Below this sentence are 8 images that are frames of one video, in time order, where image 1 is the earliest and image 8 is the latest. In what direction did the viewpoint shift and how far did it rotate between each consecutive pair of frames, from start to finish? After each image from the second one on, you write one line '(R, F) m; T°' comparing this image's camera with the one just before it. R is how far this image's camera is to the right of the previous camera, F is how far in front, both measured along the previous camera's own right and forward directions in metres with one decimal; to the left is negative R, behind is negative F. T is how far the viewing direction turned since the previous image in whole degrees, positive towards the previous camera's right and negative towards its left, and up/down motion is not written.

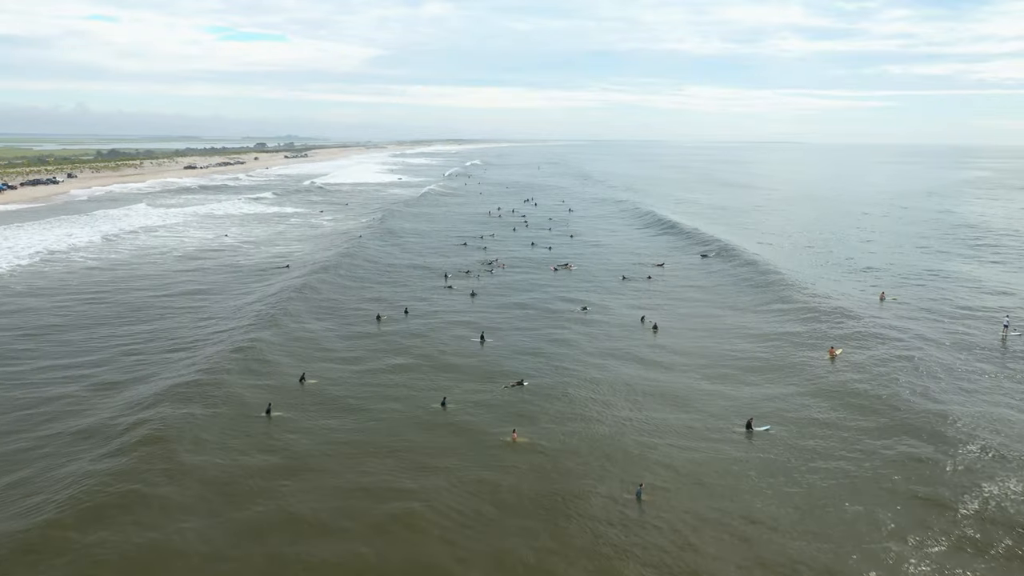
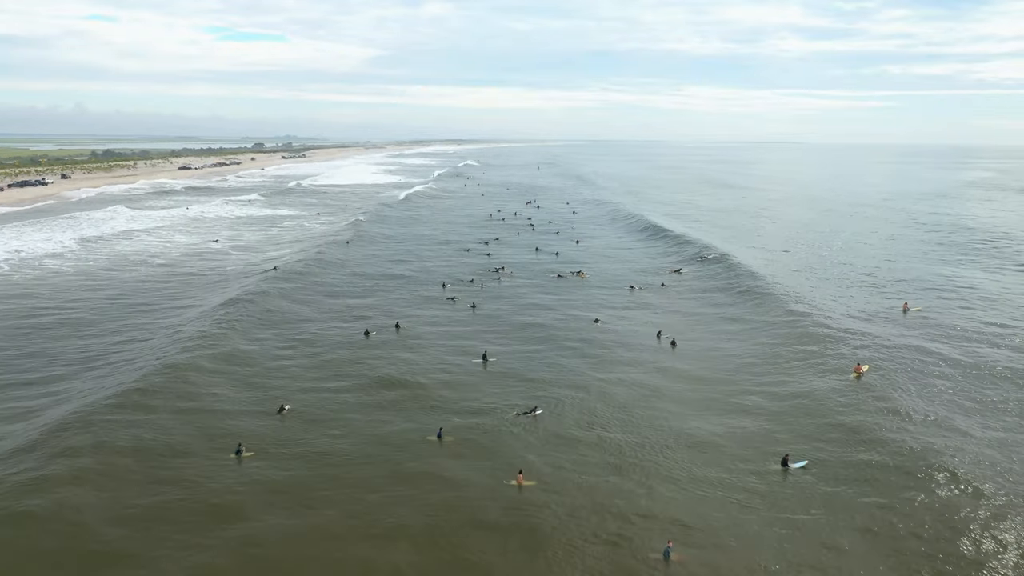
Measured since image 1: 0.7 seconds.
(-0.2, +2.9) m; 0°
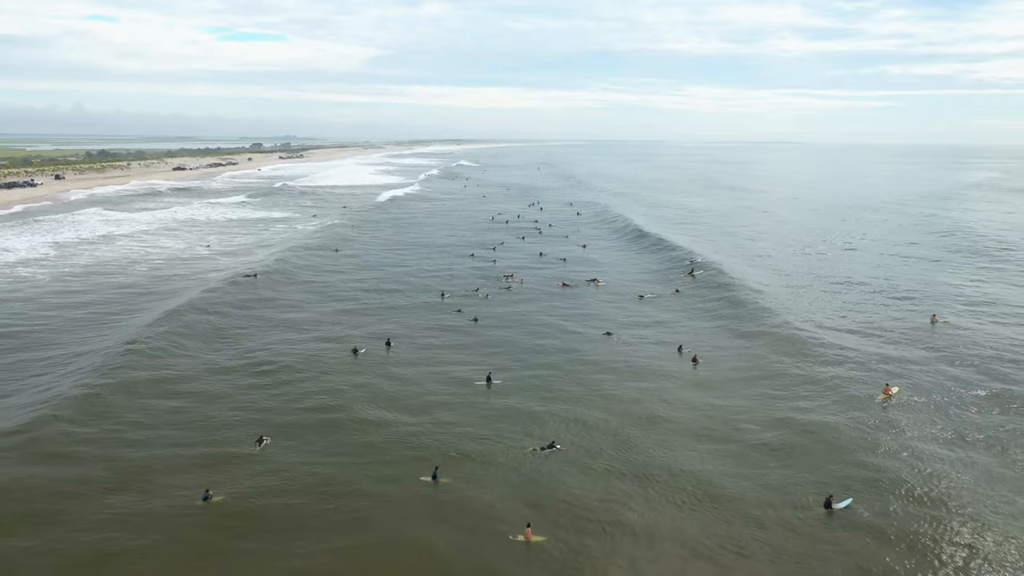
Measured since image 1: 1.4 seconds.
(-0.1, +2.7) m; 0°
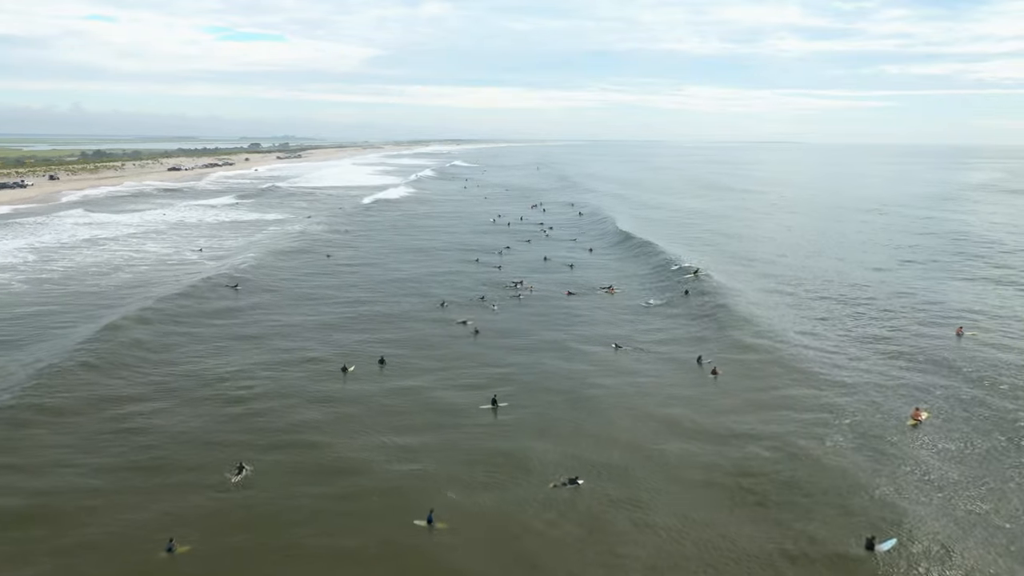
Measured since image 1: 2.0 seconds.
(-0.1, +2.2) m; 0°
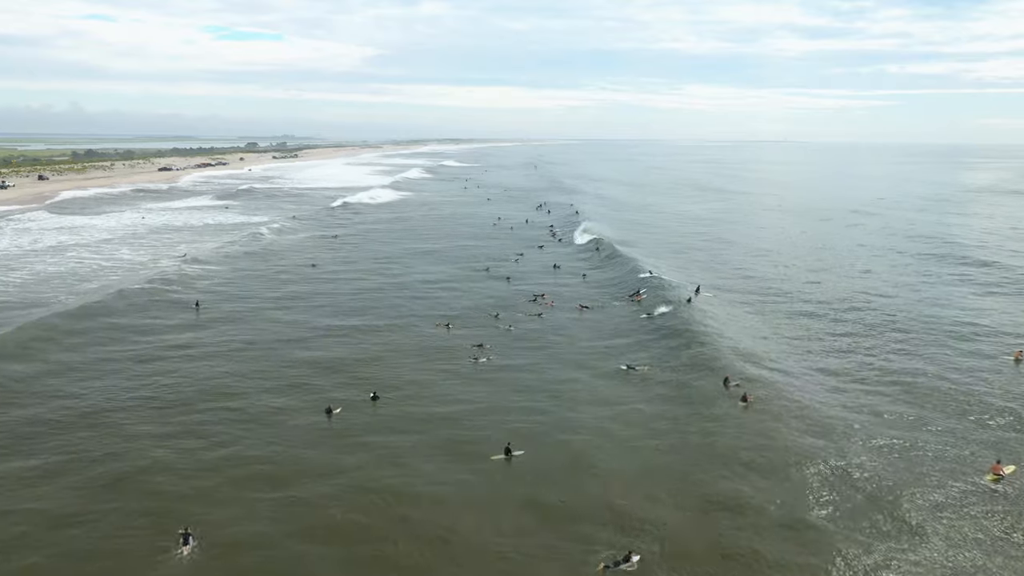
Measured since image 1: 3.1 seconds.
(-0.4, +4.2) m; 0°
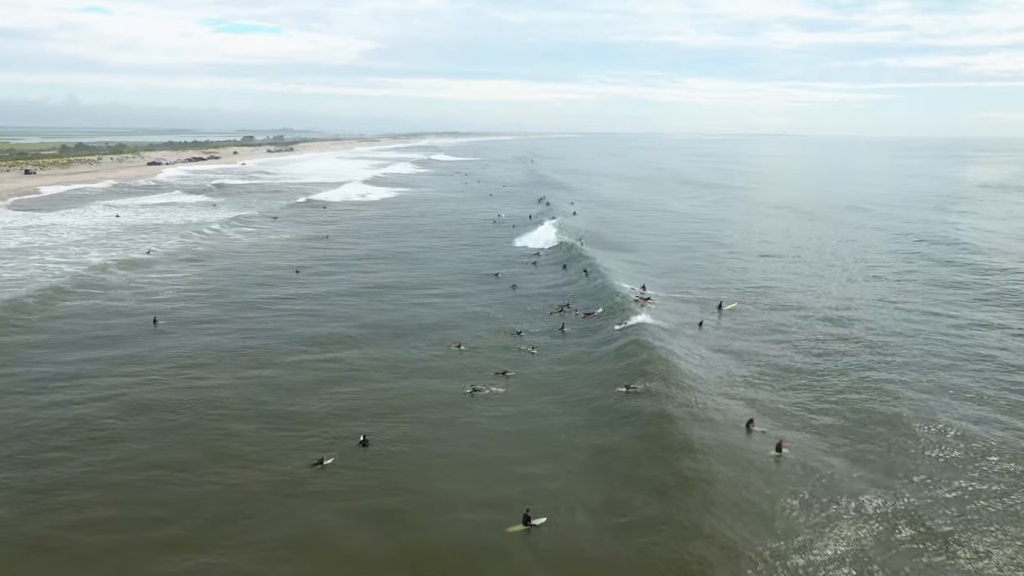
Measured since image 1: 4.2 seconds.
(-0.4, +4.1) m; 0°
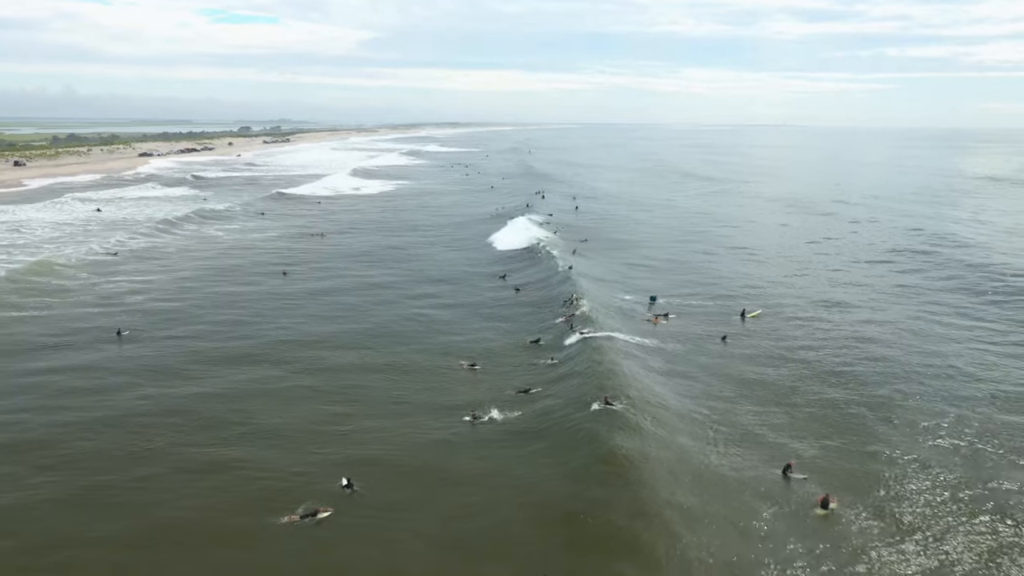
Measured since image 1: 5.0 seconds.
(-0.2, +2.9) m; 0°
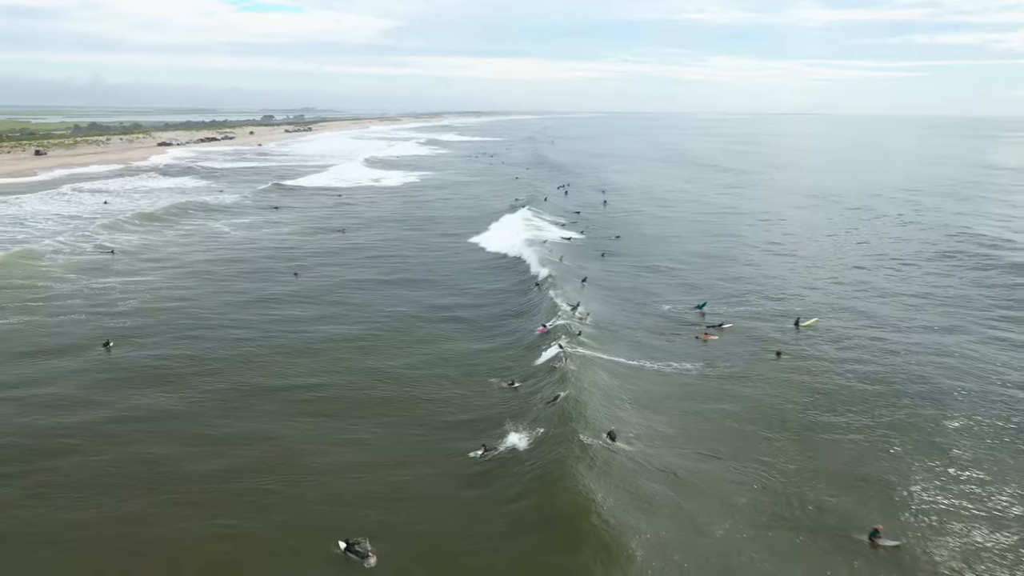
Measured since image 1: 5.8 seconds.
(-0.3, +2.7) m; -1°
